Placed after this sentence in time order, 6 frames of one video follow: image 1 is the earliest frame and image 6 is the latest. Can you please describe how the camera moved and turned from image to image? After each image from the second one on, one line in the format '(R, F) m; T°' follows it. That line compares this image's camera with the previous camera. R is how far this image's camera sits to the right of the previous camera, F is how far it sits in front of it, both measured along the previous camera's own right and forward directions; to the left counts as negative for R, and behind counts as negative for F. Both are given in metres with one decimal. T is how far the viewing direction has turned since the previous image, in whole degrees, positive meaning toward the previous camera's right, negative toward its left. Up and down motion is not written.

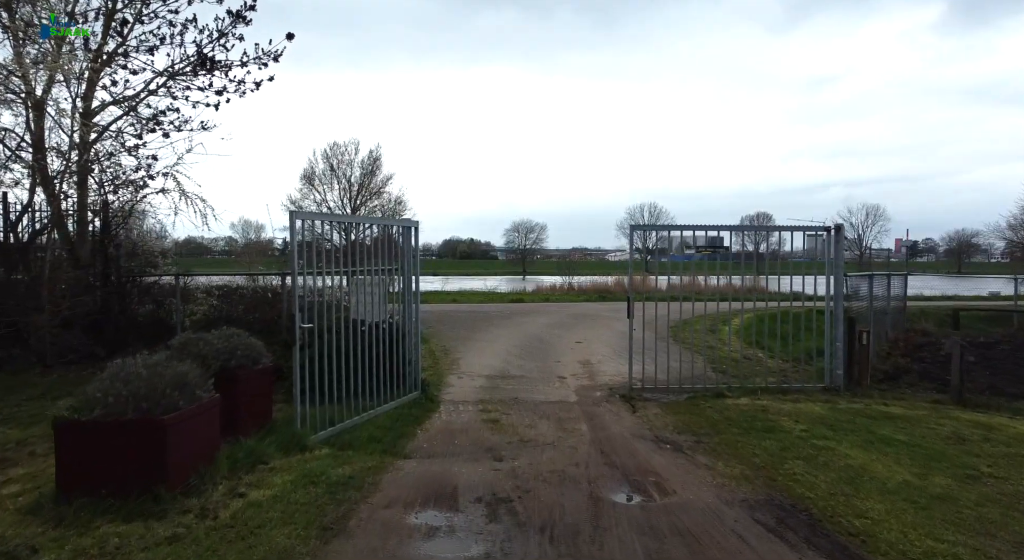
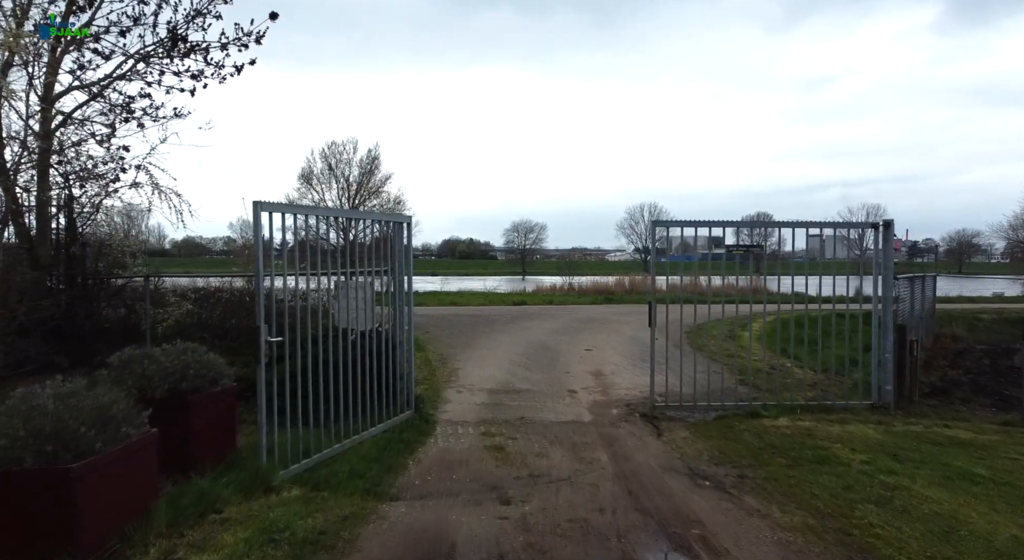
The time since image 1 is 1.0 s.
(-0.1, +0.9) m; 0°
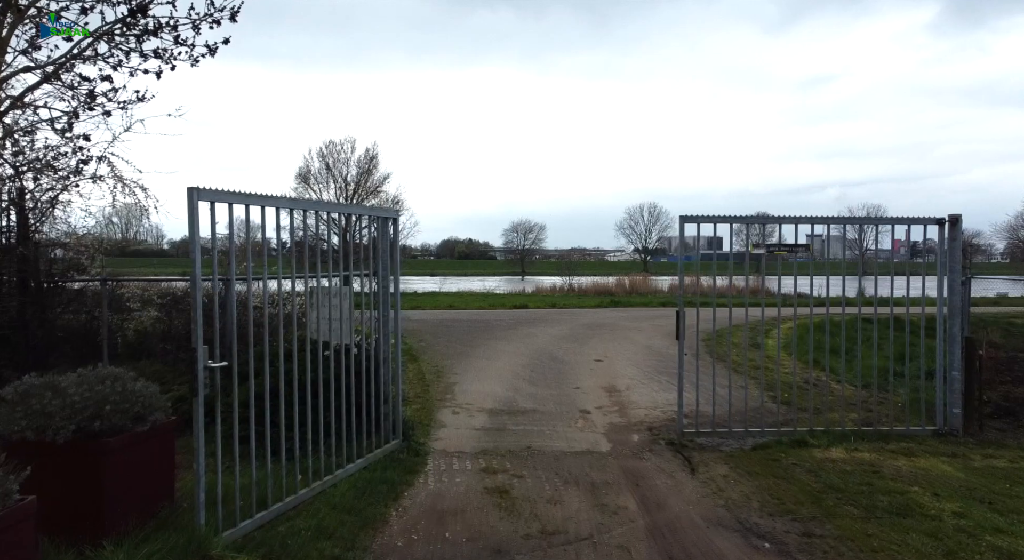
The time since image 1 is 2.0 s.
(-0.1, +1.0) m; 0°
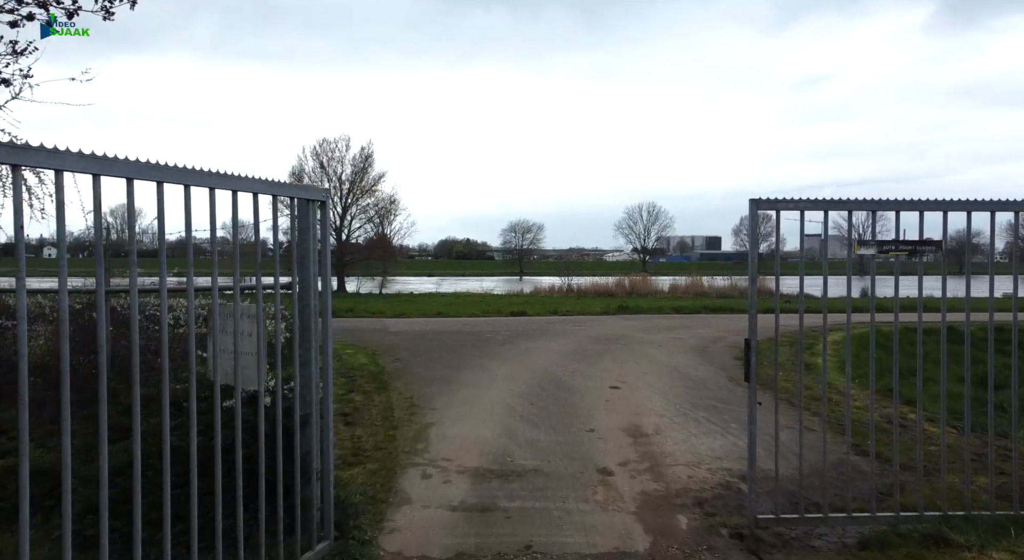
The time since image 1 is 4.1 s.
(0.0, +1.9) m; 0°
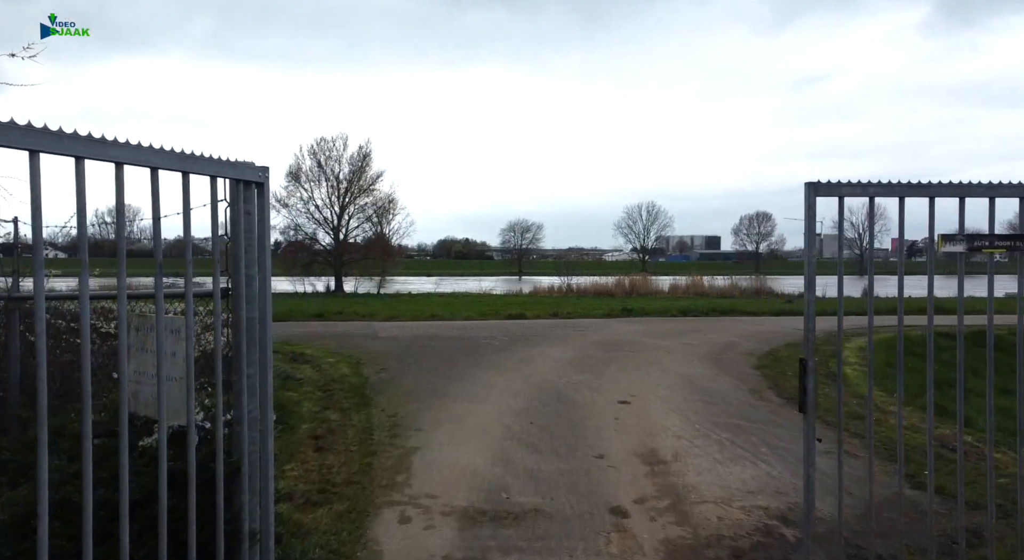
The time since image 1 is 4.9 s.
(0.0, +0.8) m; 0°
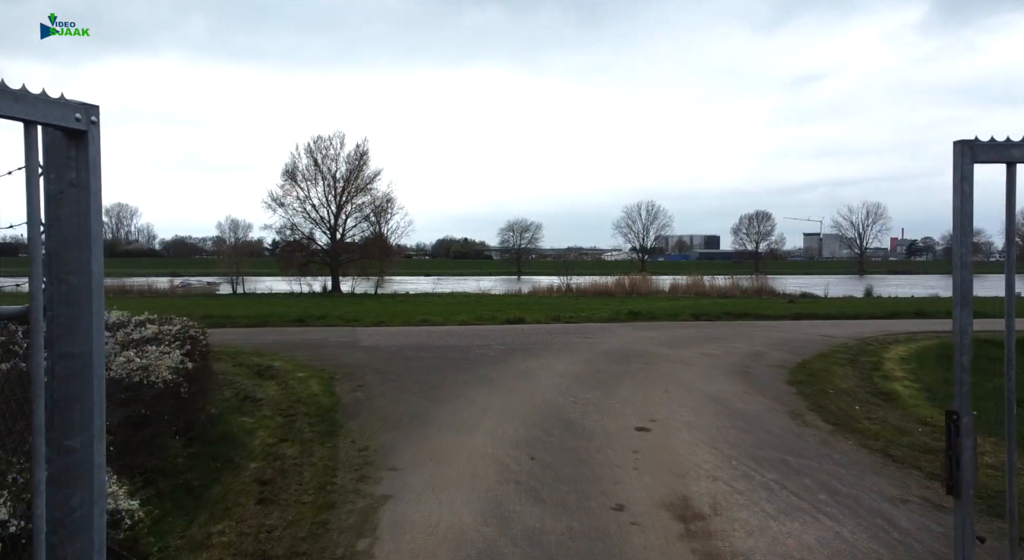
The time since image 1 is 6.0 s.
(0.0, +1.1) m; 0°
